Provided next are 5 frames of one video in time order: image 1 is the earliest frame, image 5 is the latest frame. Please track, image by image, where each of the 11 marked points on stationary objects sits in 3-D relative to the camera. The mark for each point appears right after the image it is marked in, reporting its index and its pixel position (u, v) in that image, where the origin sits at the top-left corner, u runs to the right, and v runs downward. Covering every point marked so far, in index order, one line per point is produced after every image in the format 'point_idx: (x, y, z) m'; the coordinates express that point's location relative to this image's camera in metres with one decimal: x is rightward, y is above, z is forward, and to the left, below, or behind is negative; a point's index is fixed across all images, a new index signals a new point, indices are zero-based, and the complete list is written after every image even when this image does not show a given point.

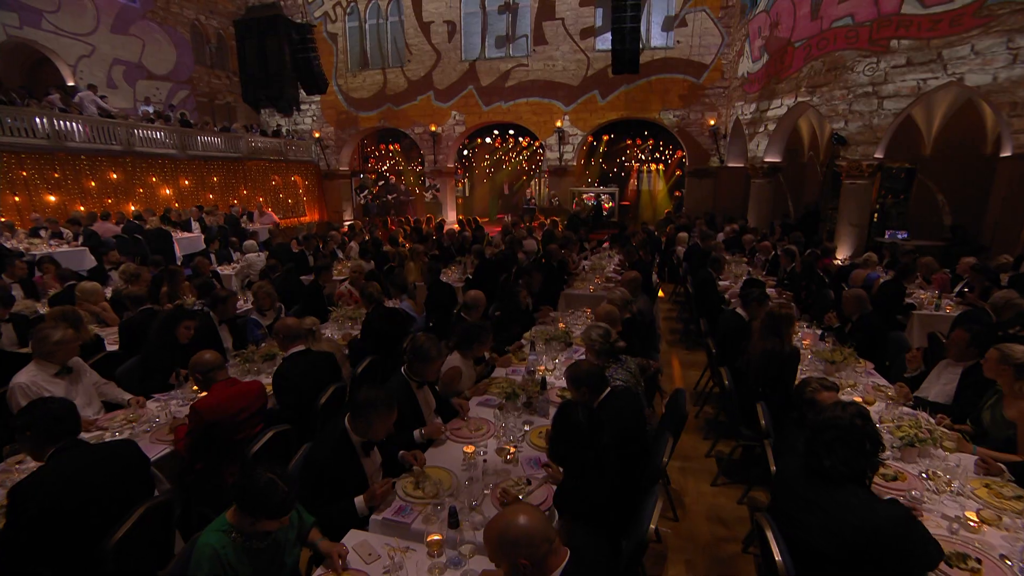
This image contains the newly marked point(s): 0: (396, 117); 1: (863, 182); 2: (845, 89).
0: (-4.0, +5.8, +17.1) m
1: (+7.8, +2.4, +11.2) m
2: (+7.2, +4.3, +10.9) m
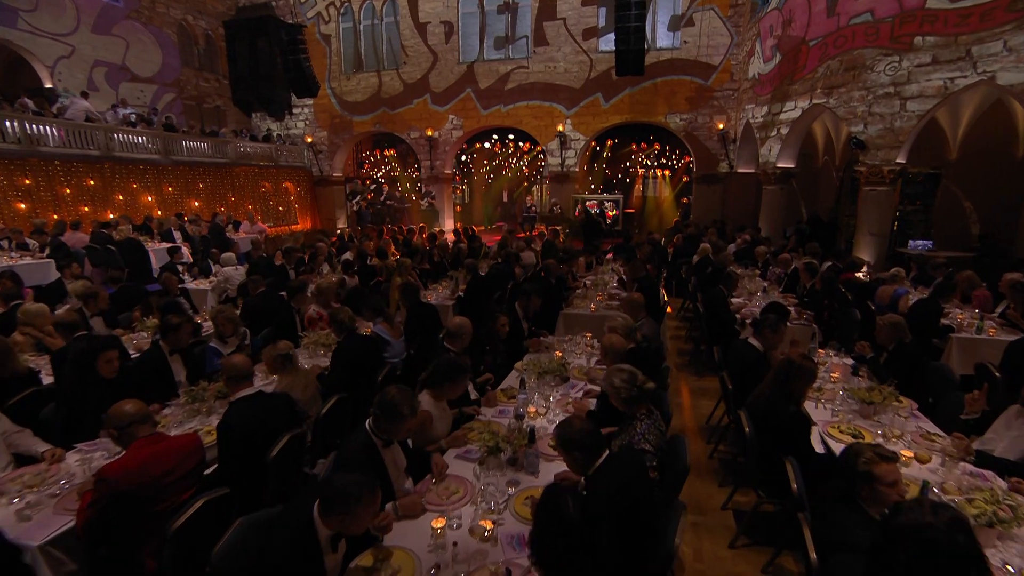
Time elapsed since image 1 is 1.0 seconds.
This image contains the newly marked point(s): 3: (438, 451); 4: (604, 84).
0: (-4.0, +5.5, +16.5) m
1: (+7.8, +2.1, +10.5) m
2: (+7.2, +4.1, +10.3) m
3: (-0.6, -1.3, +3.9) m
4: (+2.8, +6.2, +15.3) m
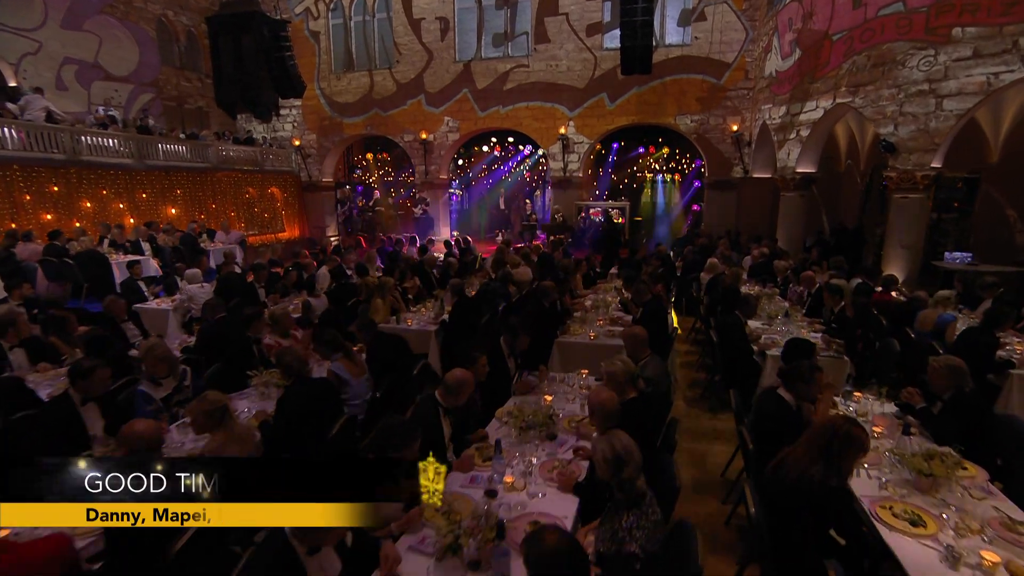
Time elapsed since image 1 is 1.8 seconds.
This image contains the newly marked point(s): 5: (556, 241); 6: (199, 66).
0: (-4.0, +5.2, +15.8) m
1: (+7.7, +1.7, +9.5) m
2: (+7.1, +3.7, +9.3) m
3: (-0.8, -1.6, +3.1) m
4: (+2.8, +5.9, +14.5) m
5: (+1.0, +1.1, +11.5) m
6: (-9.6, +6.8, +15.4) m
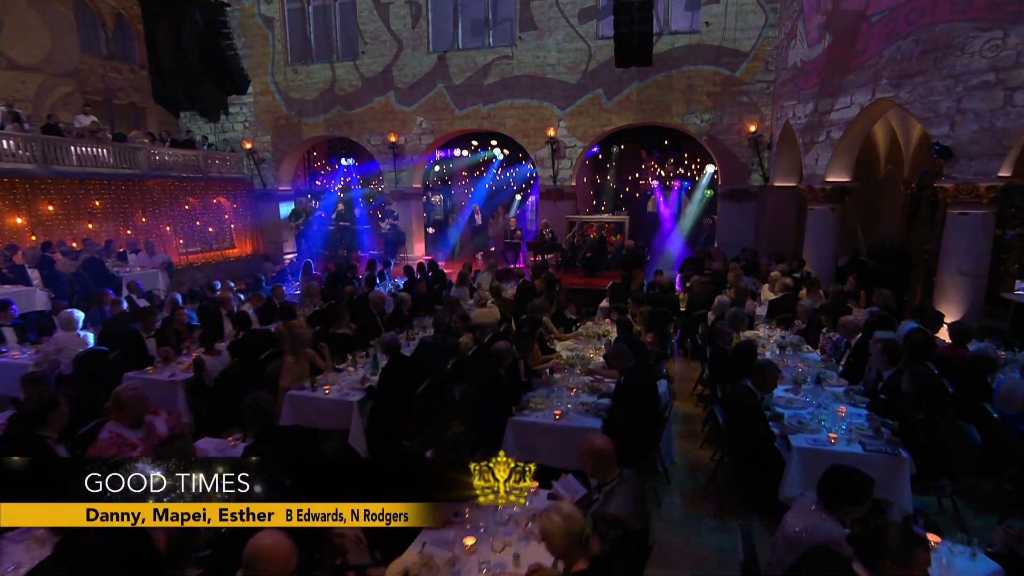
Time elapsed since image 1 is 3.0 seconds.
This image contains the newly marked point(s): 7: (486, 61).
0: (-4.4, +4.7, +14.2) m
1: (+7.2, +1.1, +7.7) m
2: (+6.6, +3.1, +7.5) m
3: (-1.5, -2.2, +1.5) m
4: (+2.4, +5.4, +12.7) m
5: (+0.5, +0.5, +9.8) m
6: (-10.0, +6.3, +14.0) m
7: (-0.6, +5.9, +13.2) m
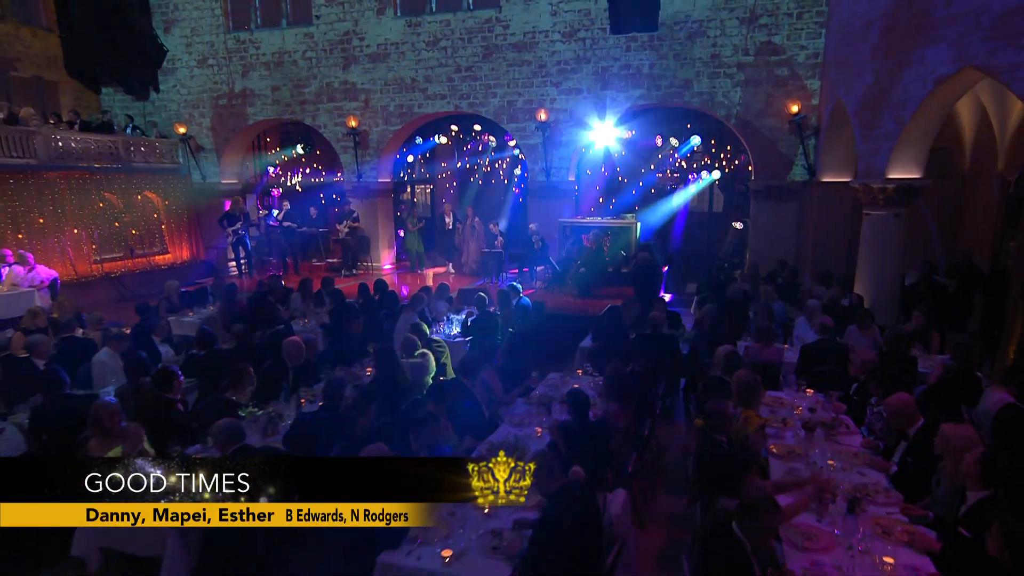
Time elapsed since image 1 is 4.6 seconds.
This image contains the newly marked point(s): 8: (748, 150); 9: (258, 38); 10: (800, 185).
0: (-4.5, +4.6, +12.4) m
1: (+6.6, +0.6, +5.4) m
2: (+6.0, +2.6, +5.1) m
3: (-2.5, -2.8, -0.2) m
4: (+2.2, +5.1, +10.5) m
5: (+0.1, +0.2, +7.9) m
6: (-10.1, +6.3, +12.5) m
7: (-0.8, +5.7, +11.1) m
8: (+5.0, +3.0, +10.6) m
9: (-5.6, +6.1, +12.4) m
10: (+5.9, +2.2, +10.4) m
